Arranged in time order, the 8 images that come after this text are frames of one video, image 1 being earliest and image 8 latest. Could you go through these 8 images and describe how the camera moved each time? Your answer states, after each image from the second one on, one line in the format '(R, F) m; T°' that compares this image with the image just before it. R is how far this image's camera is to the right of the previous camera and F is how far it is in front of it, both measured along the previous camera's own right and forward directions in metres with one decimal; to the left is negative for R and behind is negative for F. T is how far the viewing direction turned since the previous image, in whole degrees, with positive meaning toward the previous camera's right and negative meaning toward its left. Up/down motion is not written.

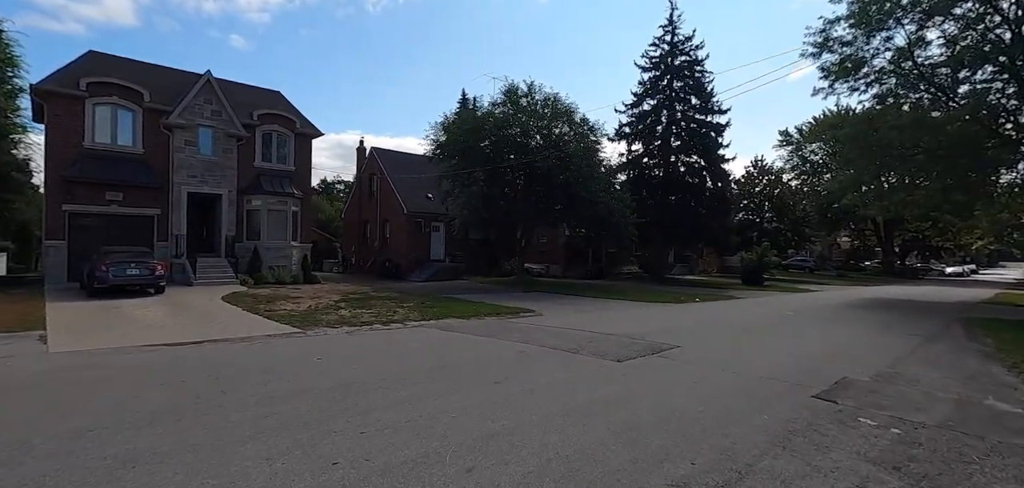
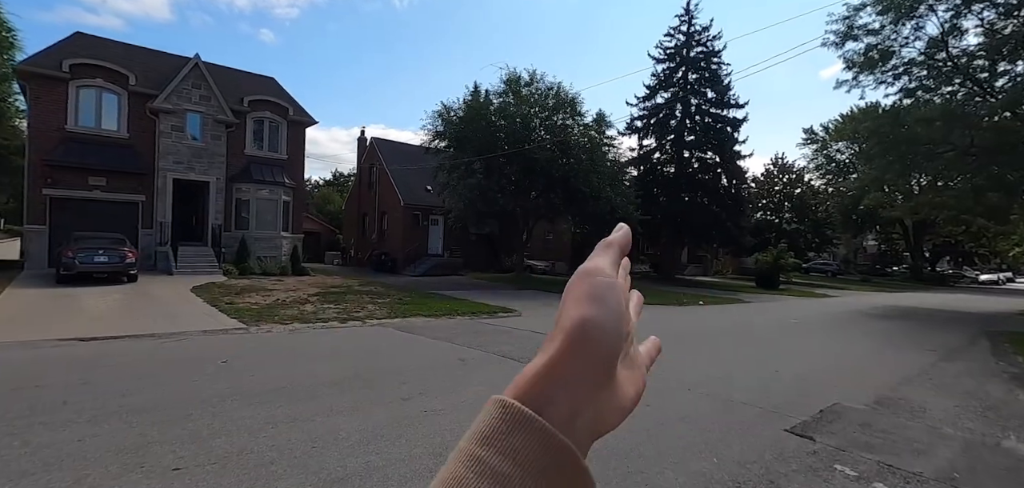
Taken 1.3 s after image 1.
(+1.1, +1.0) m; -2°
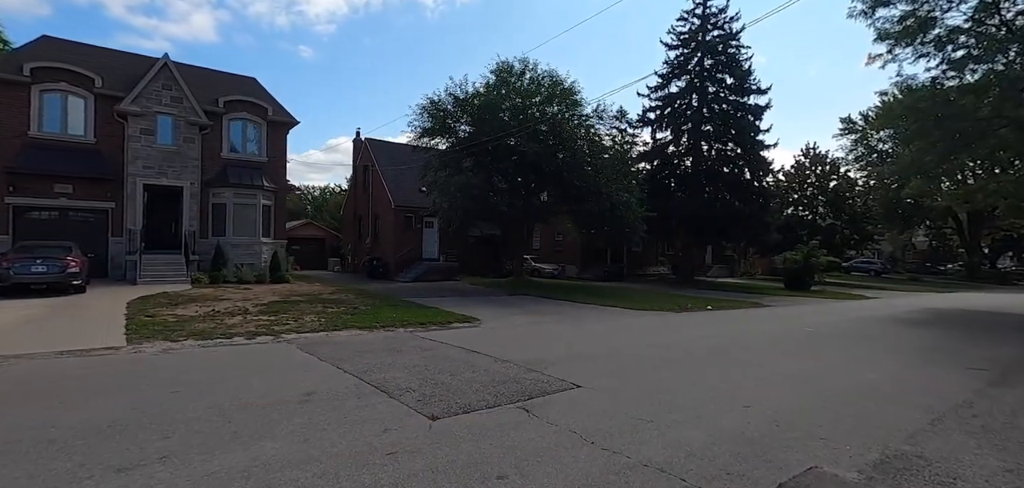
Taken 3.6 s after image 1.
(+1.8, +1.8) m; -4°
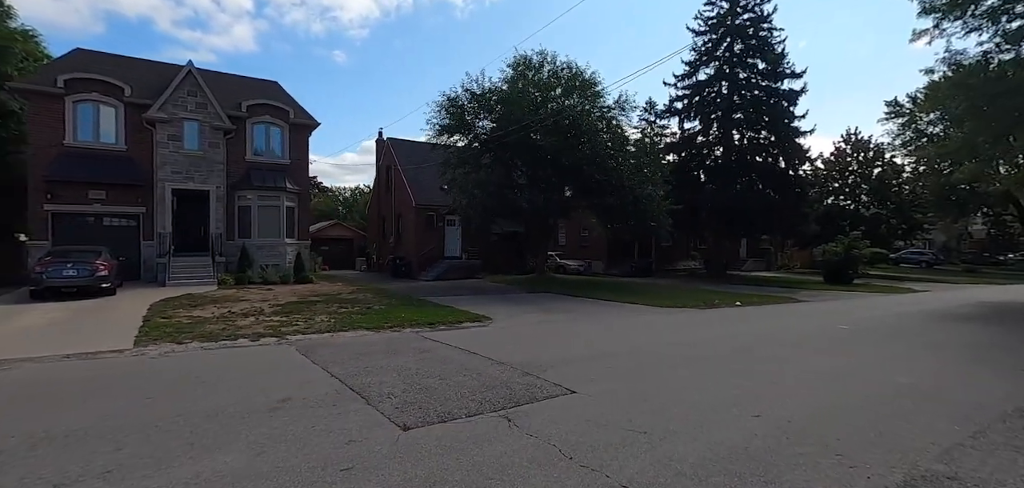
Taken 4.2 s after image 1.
(+0.5, +0.4) m; -4°
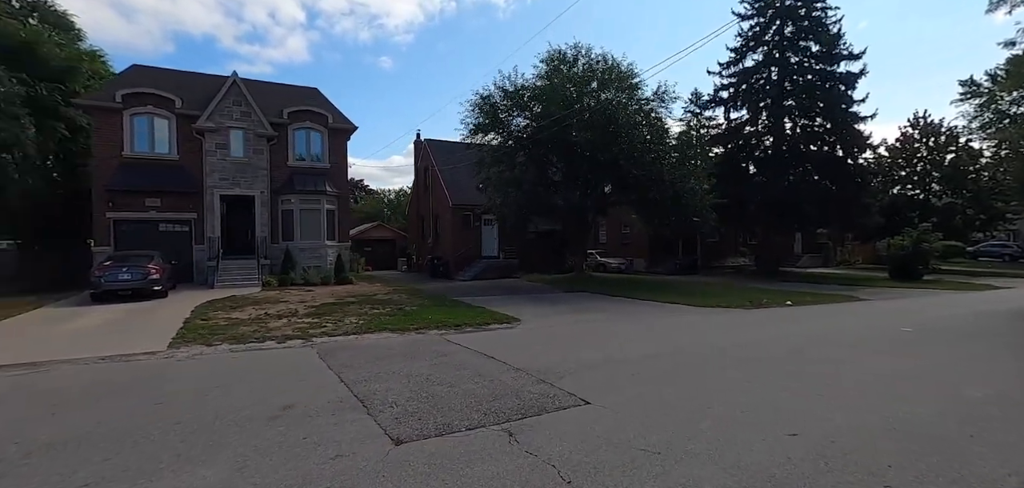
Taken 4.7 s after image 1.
(+0.4, +0.3) m; -5°
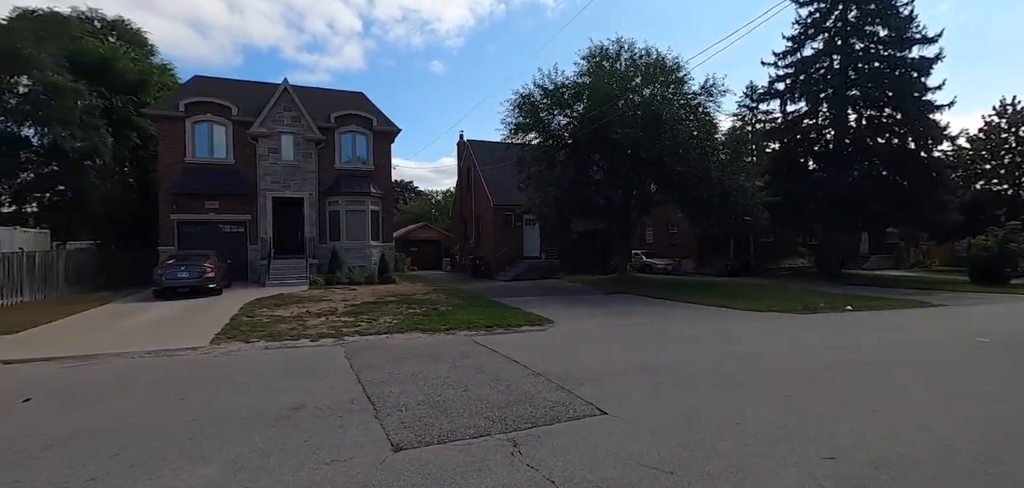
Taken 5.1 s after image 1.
(+0.4, +0.2) m; -6°
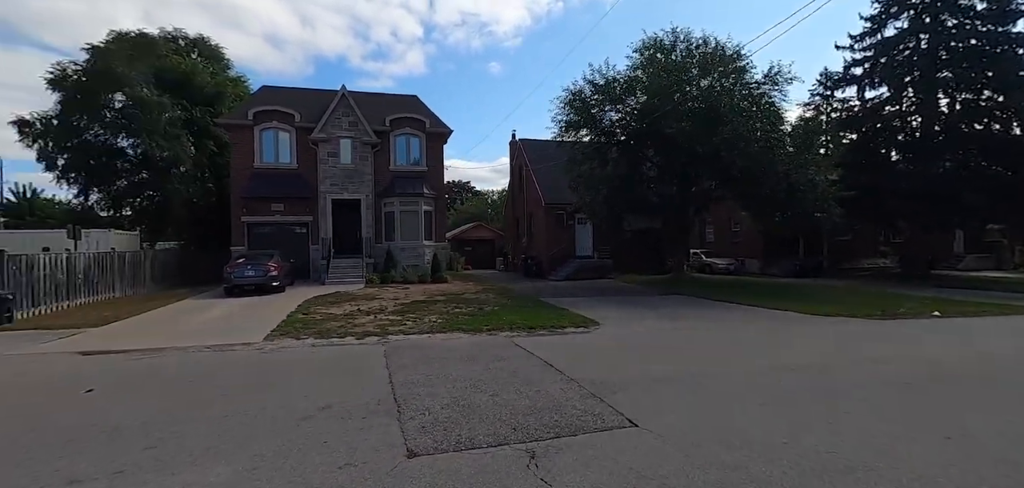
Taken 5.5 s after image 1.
(+0.3, +0.2) m; -7°
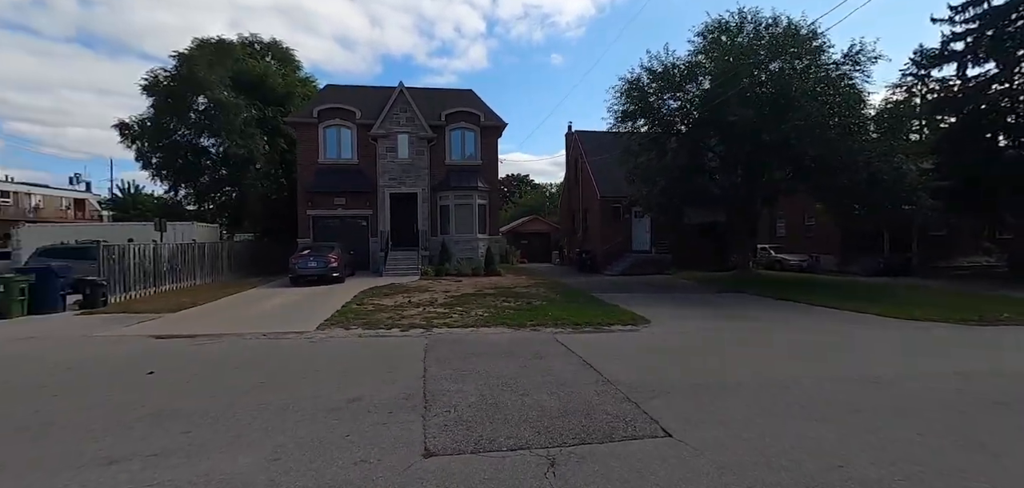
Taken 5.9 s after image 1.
(+0.3, +0.2) m; -7°
